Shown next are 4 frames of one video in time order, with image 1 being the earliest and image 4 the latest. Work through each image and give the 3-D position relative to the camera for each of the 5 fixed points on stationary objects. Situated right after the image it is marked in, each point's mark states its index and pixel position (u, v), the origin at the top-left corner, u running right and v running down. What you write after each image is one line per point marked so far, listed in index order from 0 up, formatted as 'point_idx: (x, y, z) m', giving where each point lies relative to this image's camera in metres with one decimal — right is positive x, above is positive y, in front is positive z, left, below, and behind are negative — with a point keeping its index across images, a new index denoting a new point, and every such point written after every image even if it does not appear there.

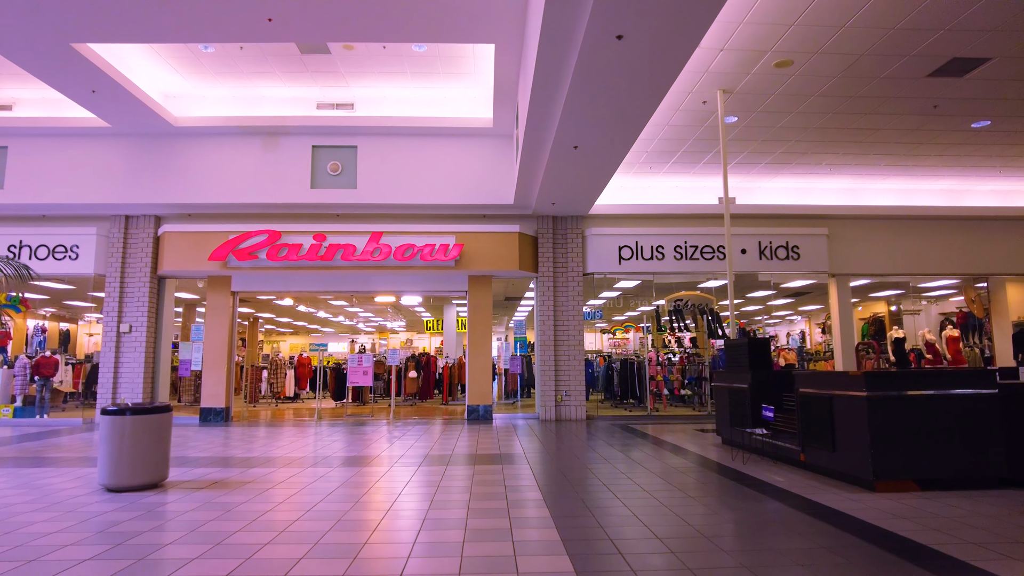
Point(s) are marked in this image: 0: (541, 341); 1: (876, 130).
0: (+0.5, -0.9, +10.9) m
1: (+4.9, +2.1, +8.8) m
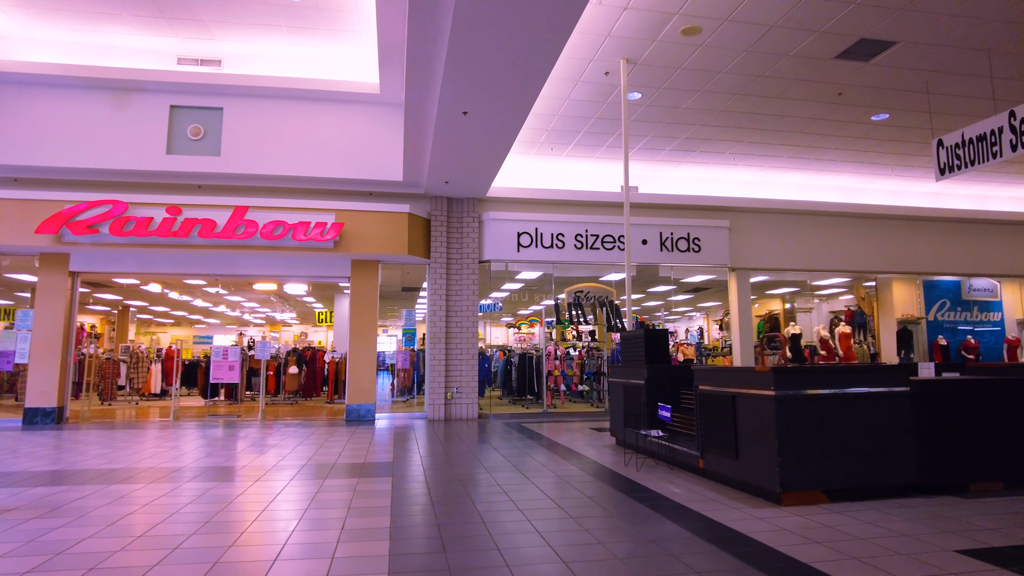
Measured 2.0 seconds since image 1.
0: (-1.2, -0.7, +10.0) m
1: (+3.5, +2.2, +8.5) m
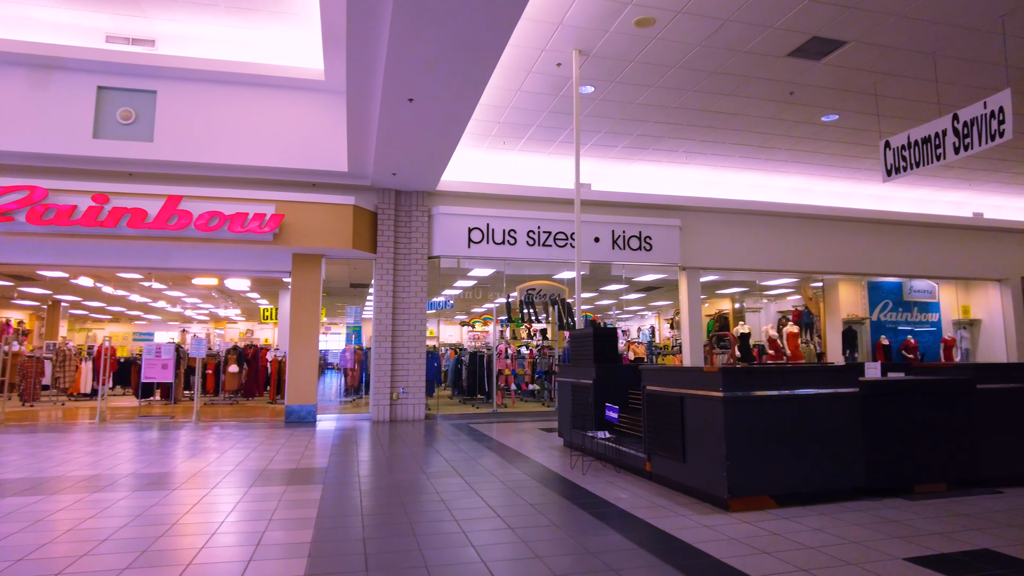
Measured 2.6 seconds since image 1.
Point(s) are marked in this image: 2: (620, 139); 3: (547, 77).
0: (-2.0, -0.6, +9.7) m
1: (+2.8, +2.2, +8.5) m
2: (+1.5, +2.1, +9.3) m
3: (+0.4, +2.3, +7.3) m
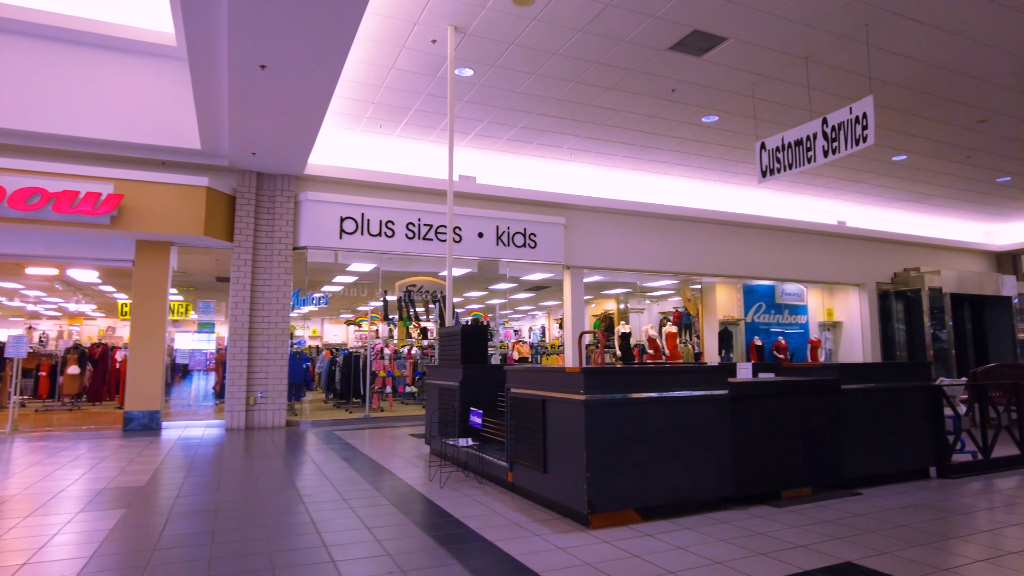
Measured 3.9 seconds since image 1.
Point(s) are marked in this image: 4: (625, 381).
0: (-3.7, -0.5, +8.8) m
1: (+1.3, +2.2, +8.3) m
2: (-0.1, +2.1, +9.0) m
3: (-0.9, +2.4, +6.8) m
4: (+0.6, -0.5, +3.6) m
